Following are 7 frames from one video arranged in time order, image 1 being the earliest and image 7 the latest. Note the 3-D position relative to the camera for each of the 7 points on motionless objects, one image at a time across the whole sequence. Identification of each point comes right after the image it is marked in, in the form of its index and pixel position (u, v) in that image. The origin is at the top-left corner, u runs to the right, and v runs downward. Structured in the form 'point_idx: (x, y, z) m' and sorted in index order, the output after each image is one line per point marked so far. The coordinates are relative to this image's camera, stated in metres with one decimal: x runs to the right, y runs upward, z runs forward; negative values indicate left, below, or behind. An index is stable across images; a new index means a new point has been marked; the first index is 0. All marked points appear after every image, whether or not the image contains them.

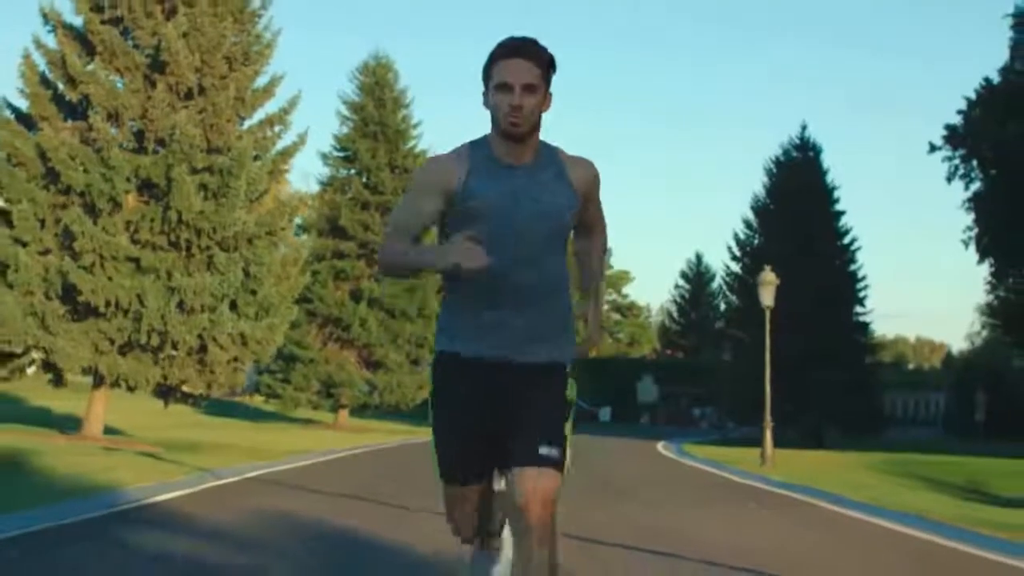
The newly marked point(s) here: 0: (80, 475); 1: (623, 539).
0: (-5.7, -2.5, +19.3) m
1: (+1.3, -2.5, +14.8) m
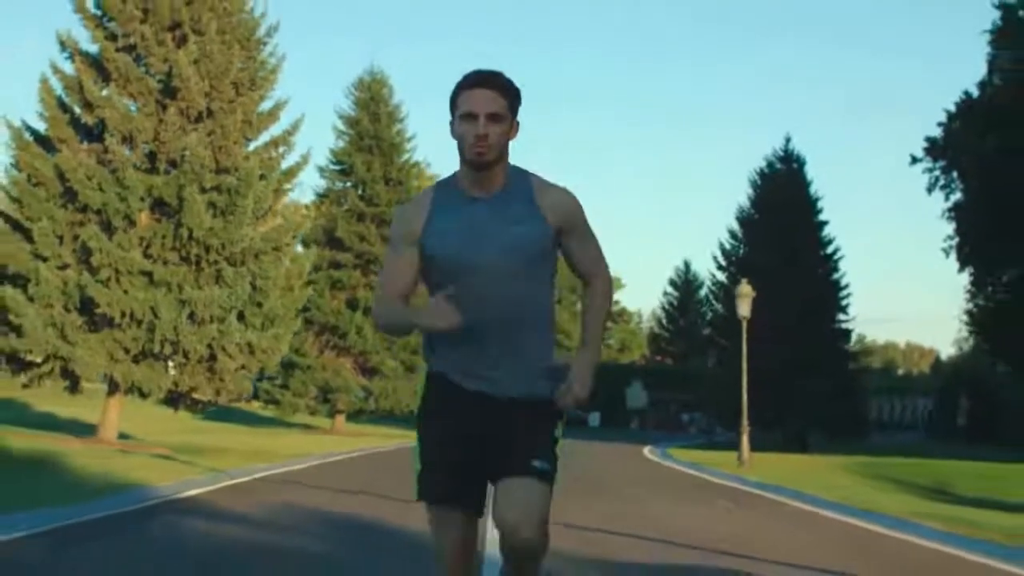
0: (-5.8, -2.7, +21.0) m
1: (+1.2, -2.7, +16.5) m
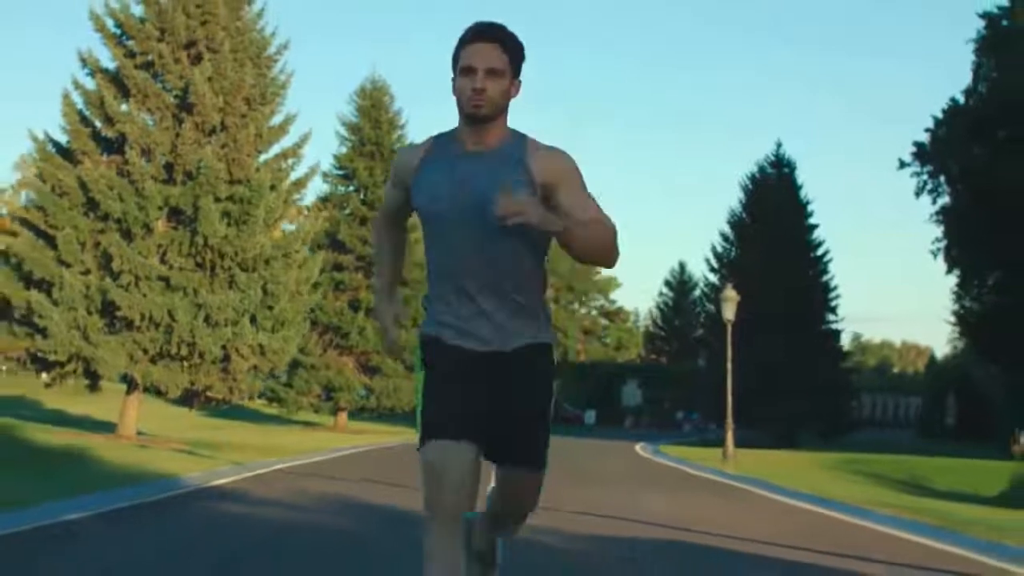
0: (-5.9, -2.8, +22.7) m
1: (+1.1, -2.8, +18.3) m
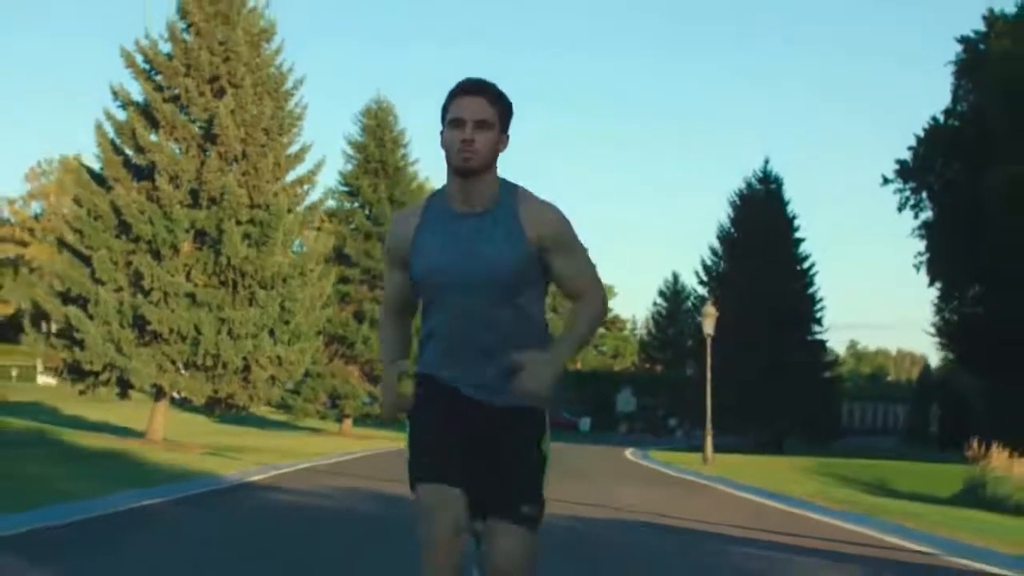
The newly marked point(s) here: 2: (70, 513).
0: (-5.9, -3.1, +25.5) m
1: (+1.0, -3.1, +21.1) m
2: (-5.7, -2.9, +18.8) m
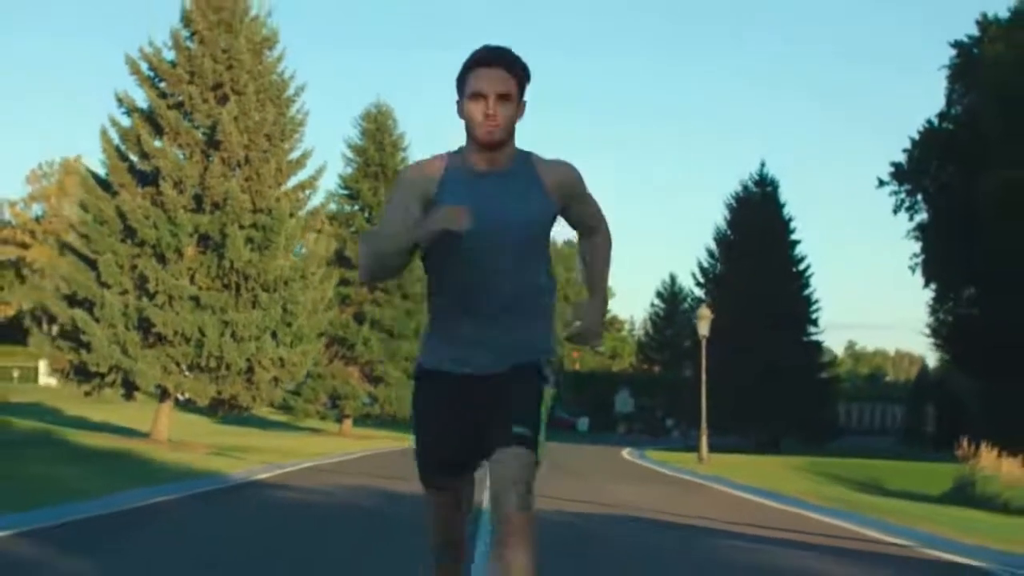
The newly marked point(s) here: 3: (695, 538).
0: (-6.0, -3.2, +26.2) m
1: (+1.0, -3.2, +21.7) m
2: (-5.7, -3.0, +19.4) m
3: (+2.1, -2.8, +16.6) m
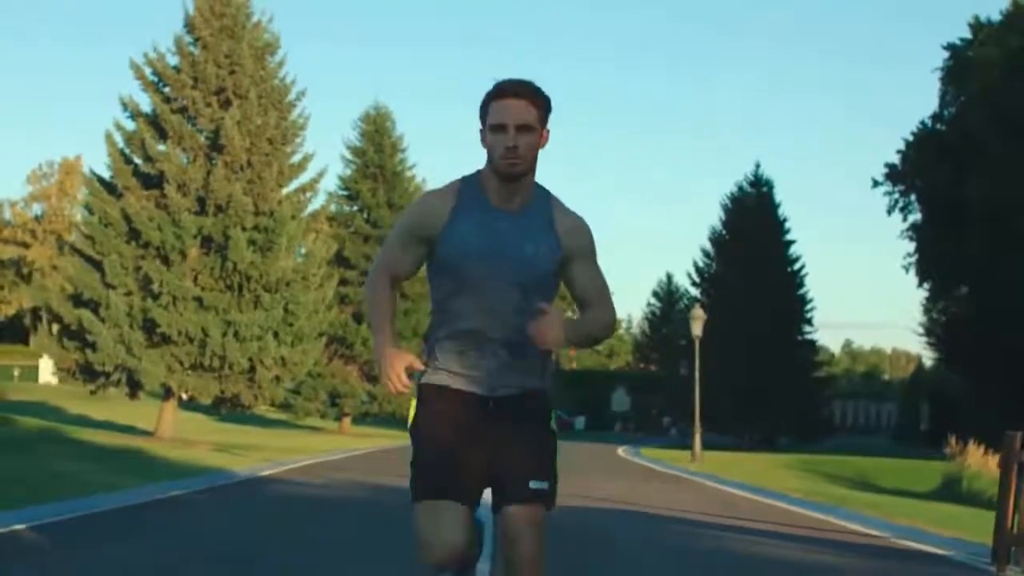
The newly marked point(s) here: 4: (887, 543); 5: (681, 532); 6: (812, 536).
0: (-6.0, -3.2, +26.9) m
1: (+1.0, -3.2, +22.4) m
2: (-5.8, -3.0, +20.1) m
3: (+2.0, -2.9, +17.3) m
4: (+4.2, -2.8, +16.1) m
5: (+2.0, -2.9, +16.9) m
6: (+3.5, -2.9, +16.8) m
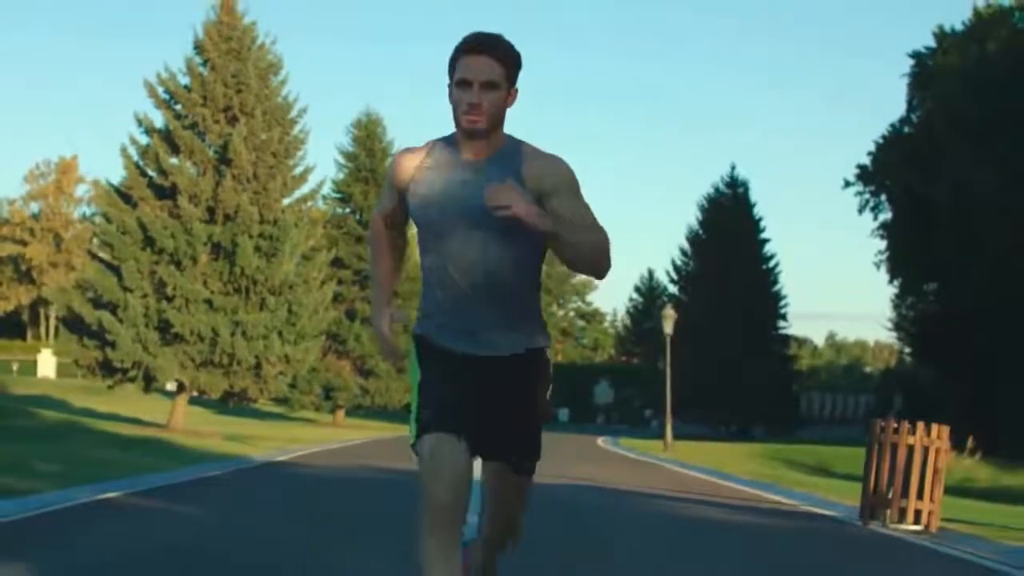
0: (-6.3, -3.4, +29.9) m
1: (+0.7, -3.3, +25.5) m
2: (-6.0, -3.2, +23.1) m
3: (+1.8, -3.0, +20.4) m
4: (+4.0, -3.0, +19.2) m
5: (+1.8, -3.0, +20.0) m
6: (+3.3, -3.0, +19.9) m
